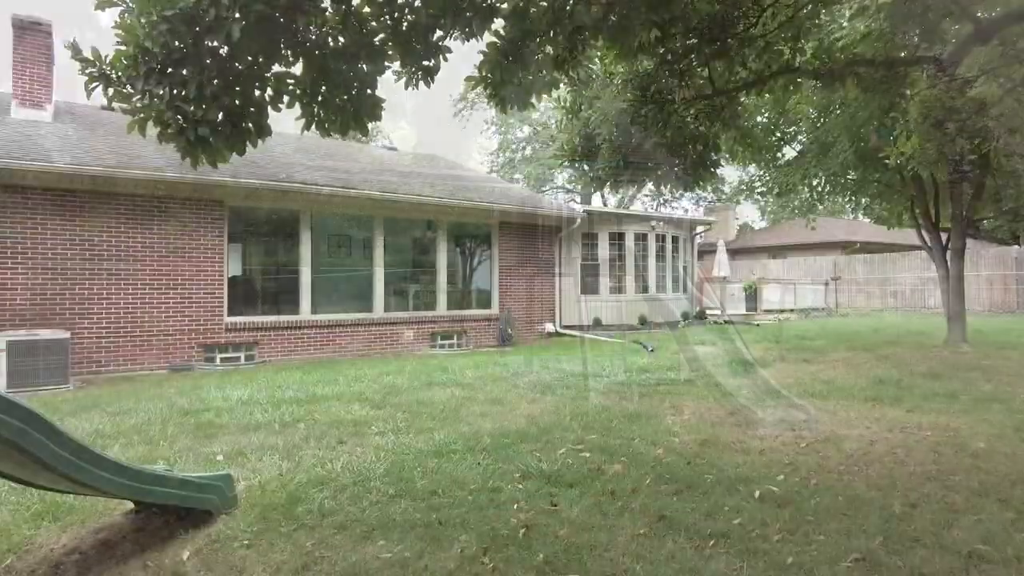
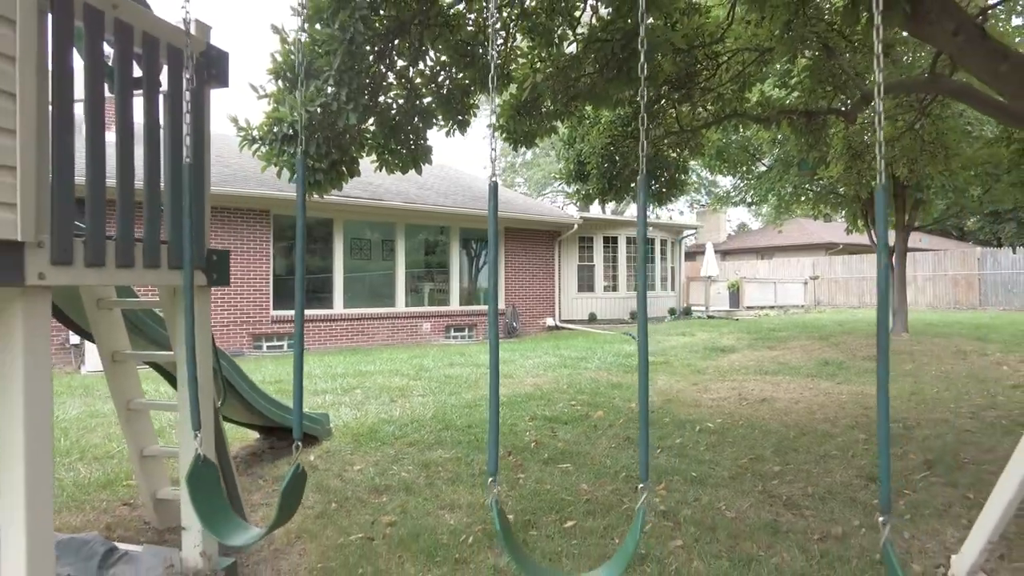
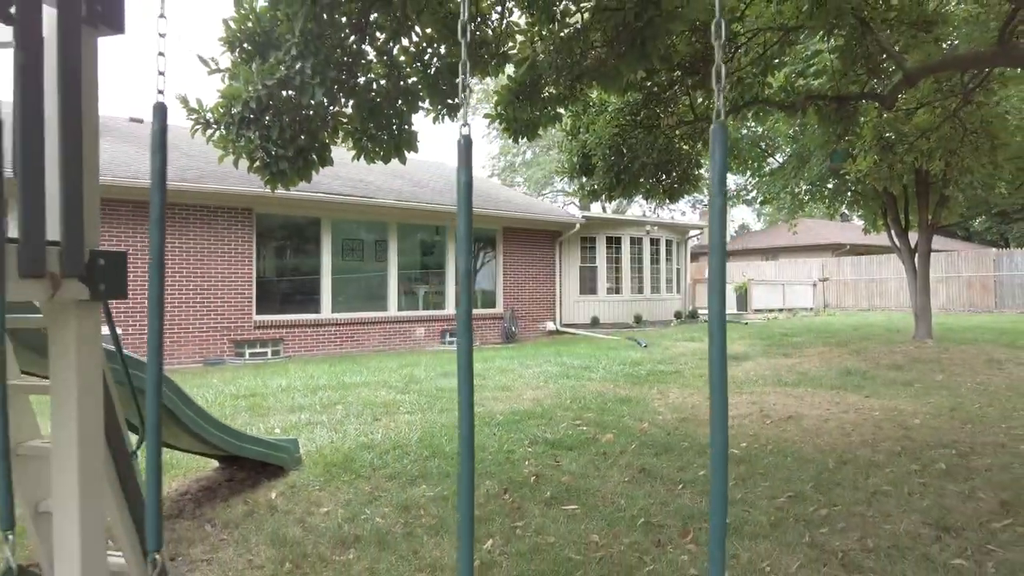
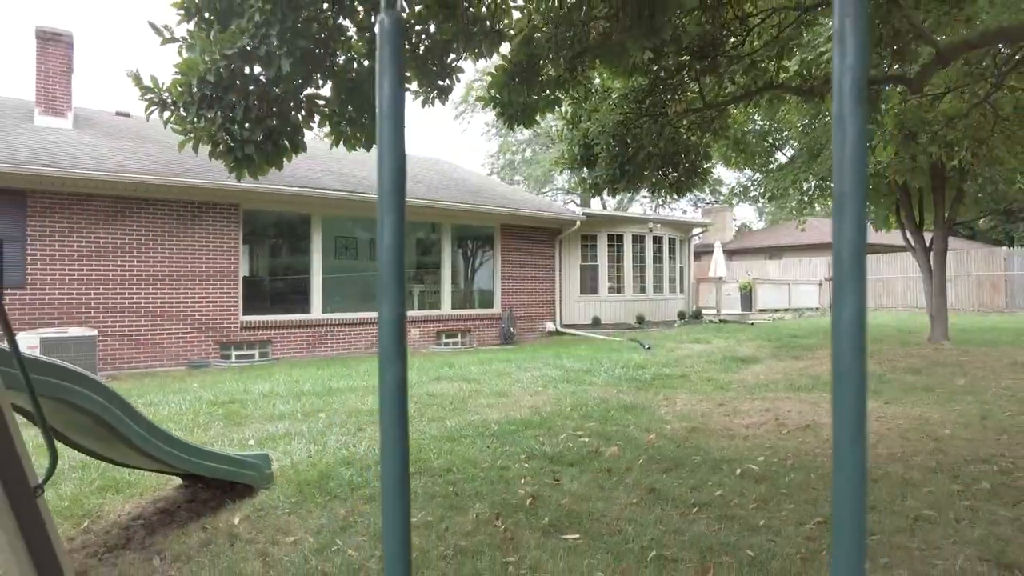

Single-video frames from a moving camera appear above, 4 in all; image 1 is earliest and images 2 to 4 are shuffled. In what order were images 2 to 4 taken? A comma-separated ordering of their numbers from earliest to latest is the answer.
4, 3, 2
